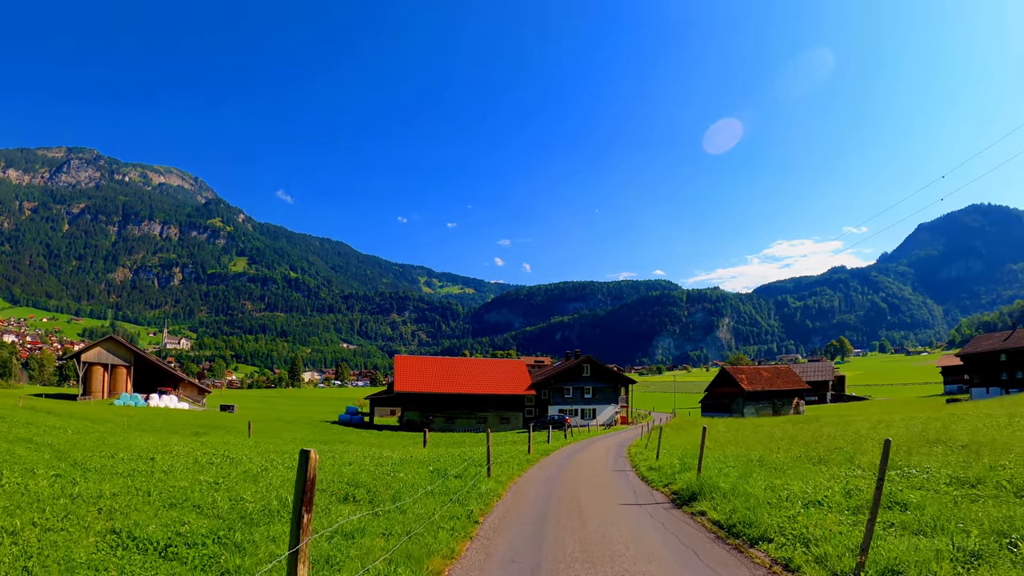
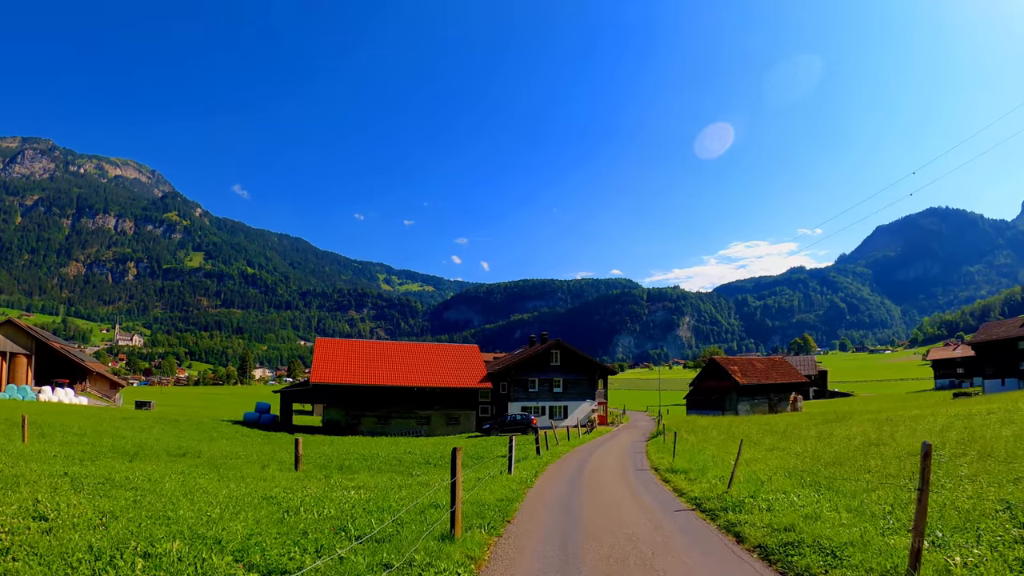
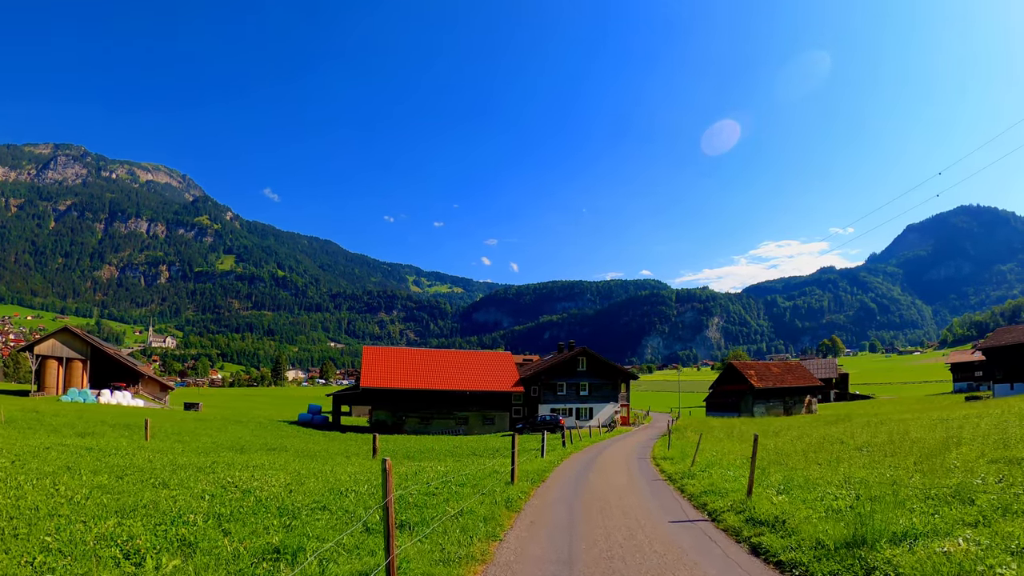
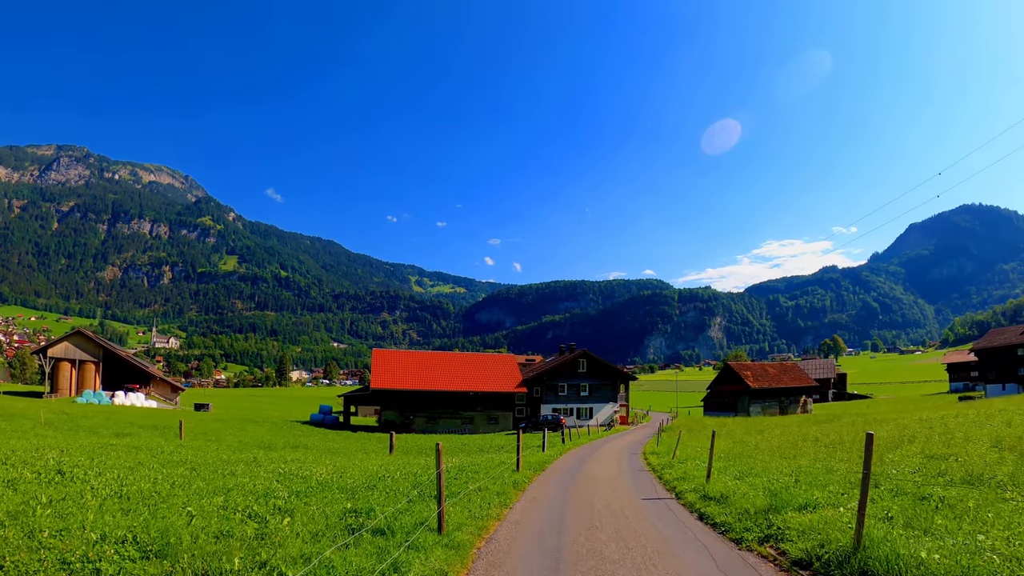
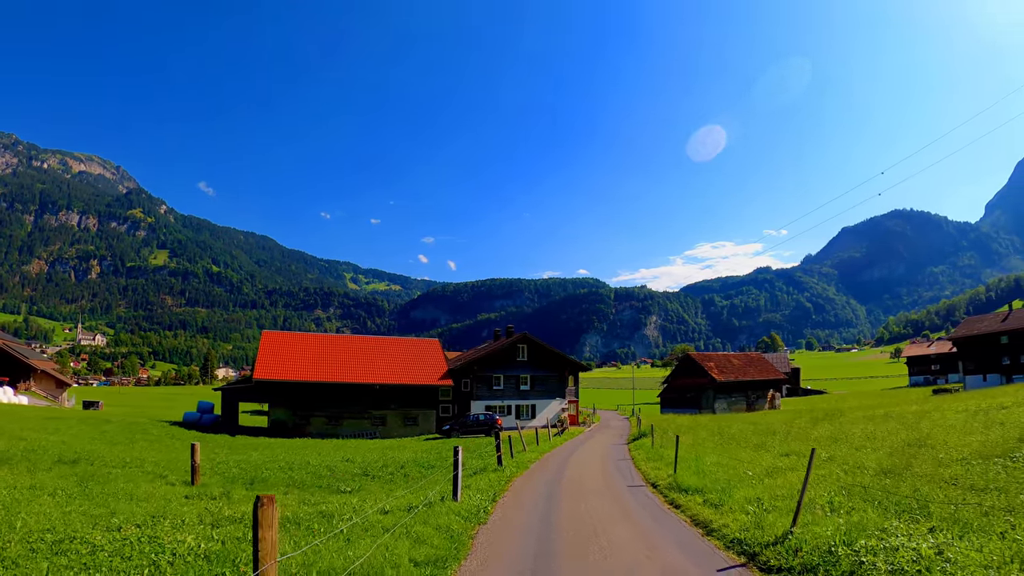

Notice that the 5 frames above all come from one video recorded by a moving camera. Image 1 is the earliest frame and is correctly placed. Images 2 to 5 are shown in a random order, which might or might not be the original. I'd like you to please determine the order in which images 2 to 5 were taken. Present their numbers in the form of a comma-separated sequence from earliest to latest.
4, 3, 2, 5
